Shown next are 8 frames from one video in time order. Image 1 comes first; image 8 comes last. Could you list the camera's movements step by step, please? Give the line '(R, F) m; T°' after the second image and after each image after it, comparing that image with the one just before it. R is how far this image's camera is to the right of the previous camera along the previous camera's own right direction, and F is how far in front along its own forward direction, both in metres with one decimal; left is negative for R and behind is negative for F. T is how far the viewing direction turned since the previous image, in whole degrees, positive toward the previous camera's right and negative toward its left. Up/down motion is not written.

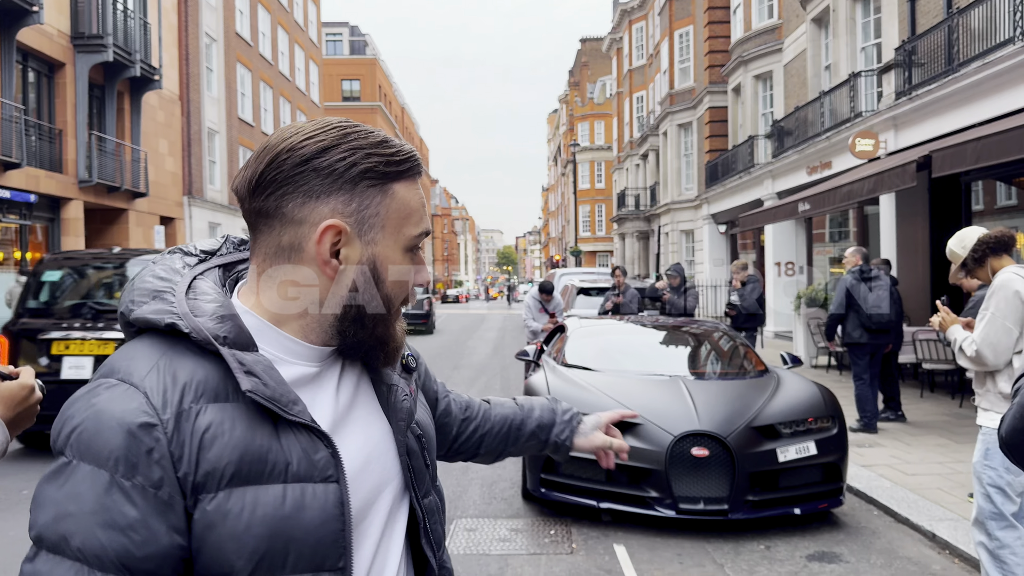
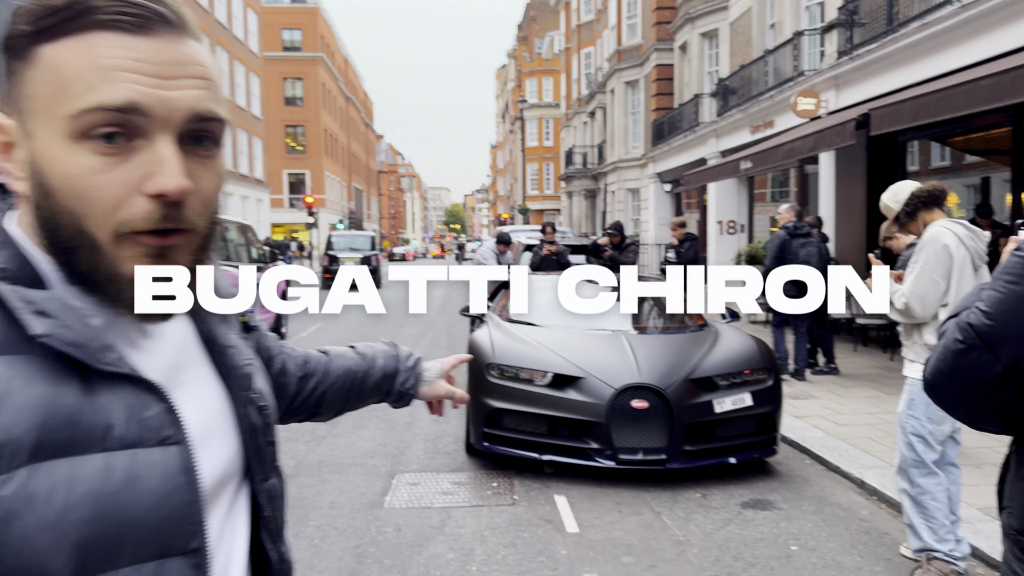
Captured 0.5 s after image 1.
(0.0, 0.0) m; +4°
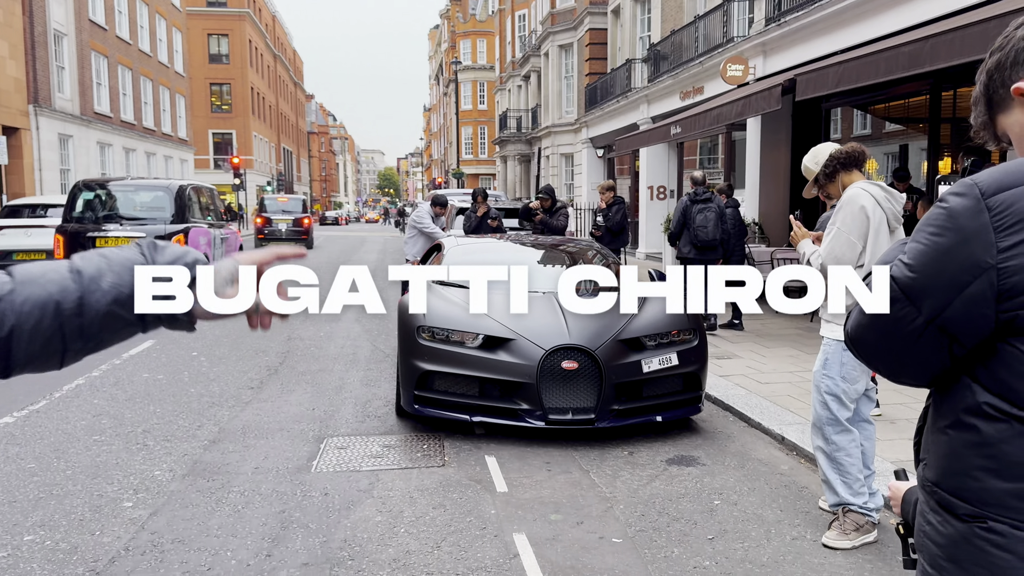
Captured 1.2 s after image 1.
(0.0, 0.0) m; +4°
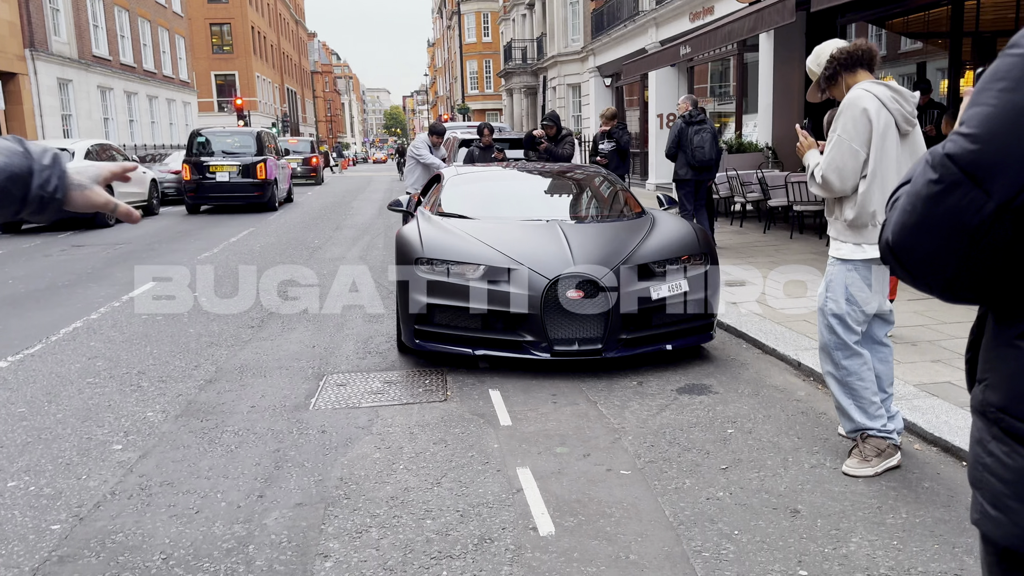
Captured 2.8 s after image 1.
(+0.1, +0.2) m; -1°
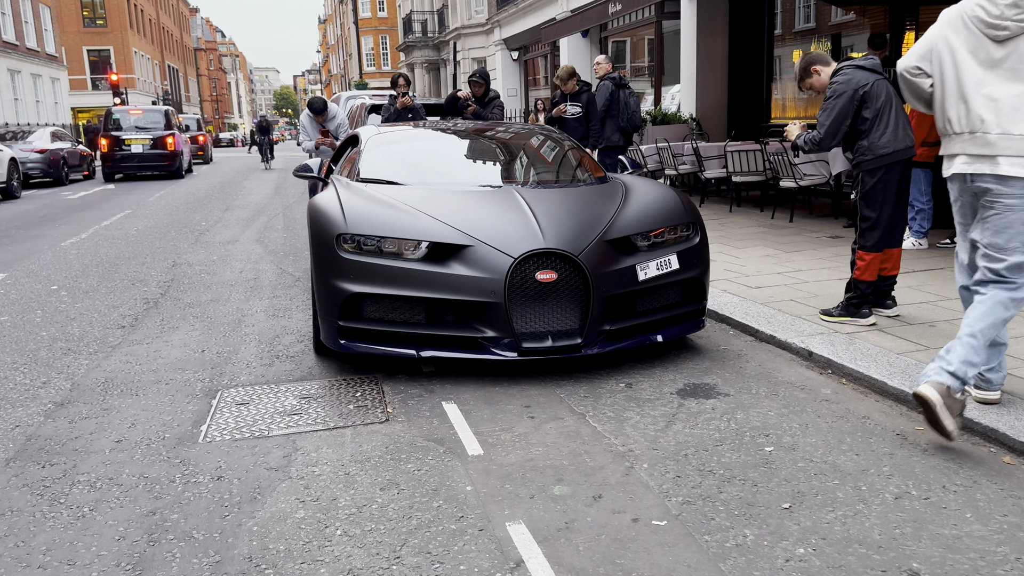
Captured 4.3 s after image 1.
(-0.3, +1.1) m; +7°
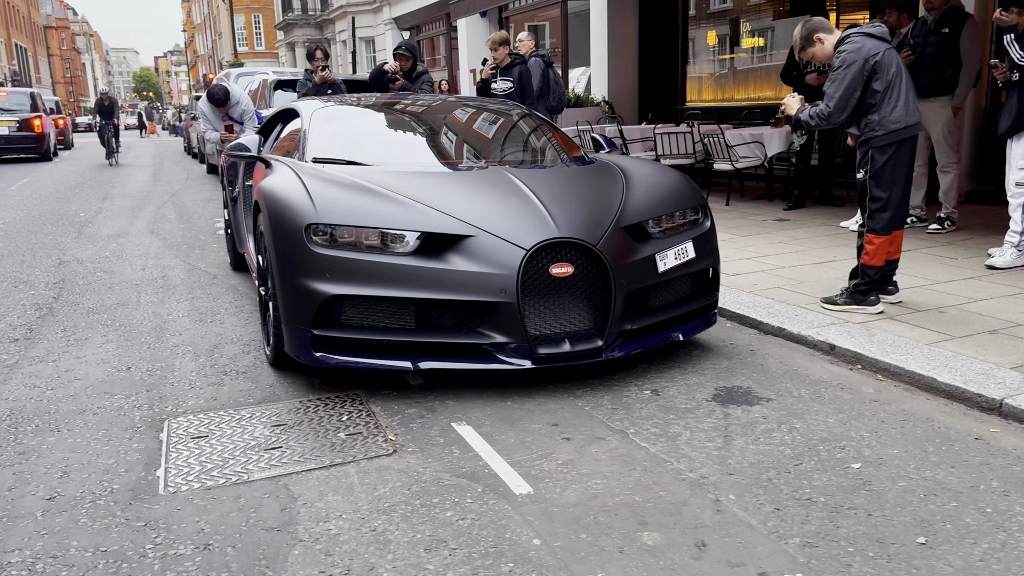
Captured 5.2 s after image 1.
(-0.5, +0.6) m; +8°
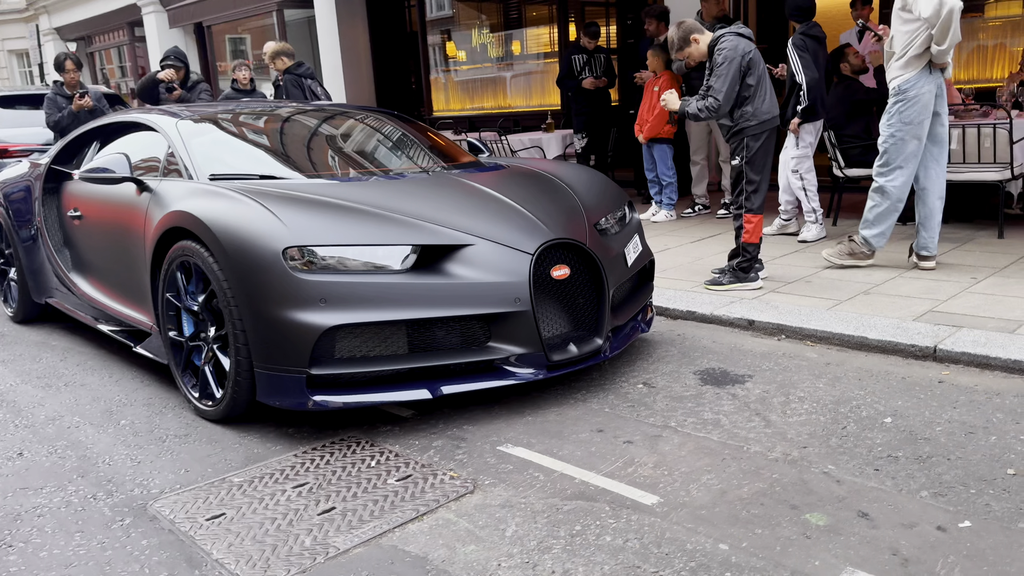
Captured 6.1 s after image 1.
(-1.2, +0.4) m; +21°
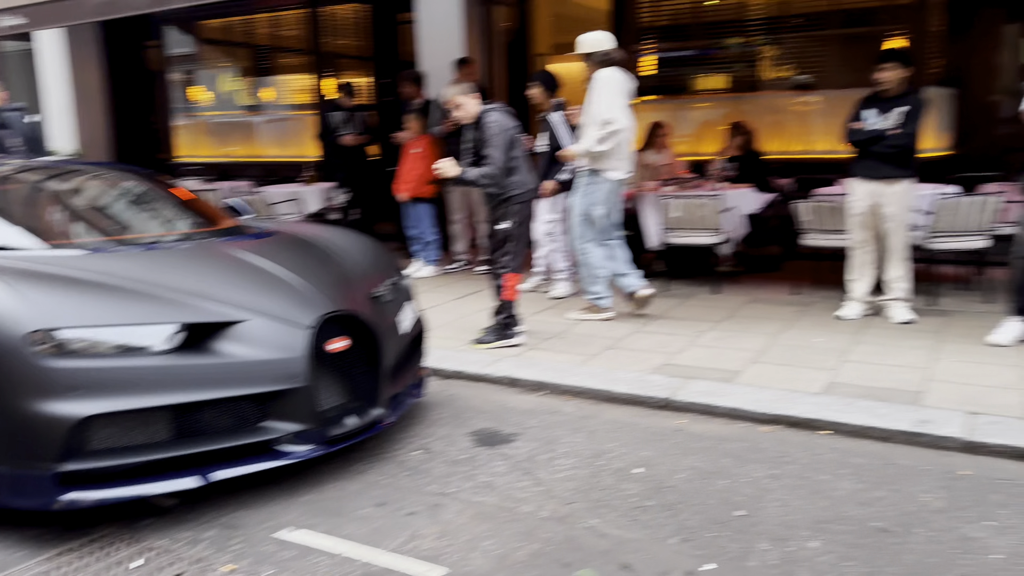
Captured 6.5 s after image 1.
(-0.1, -0.1) m; +16°
